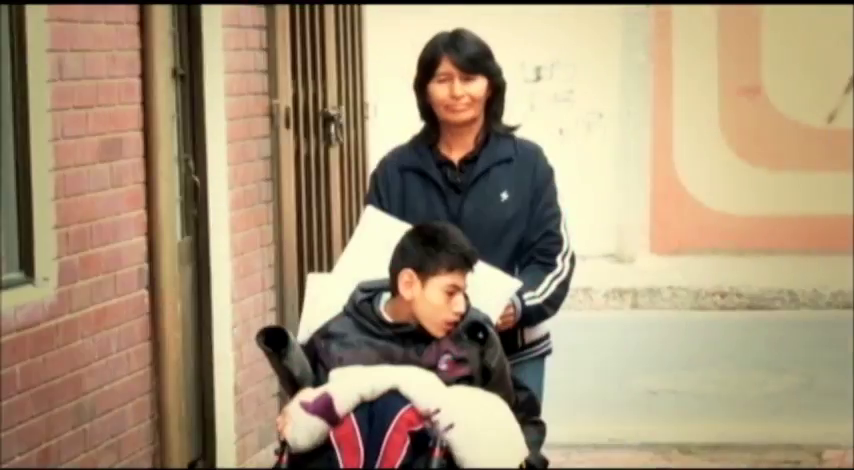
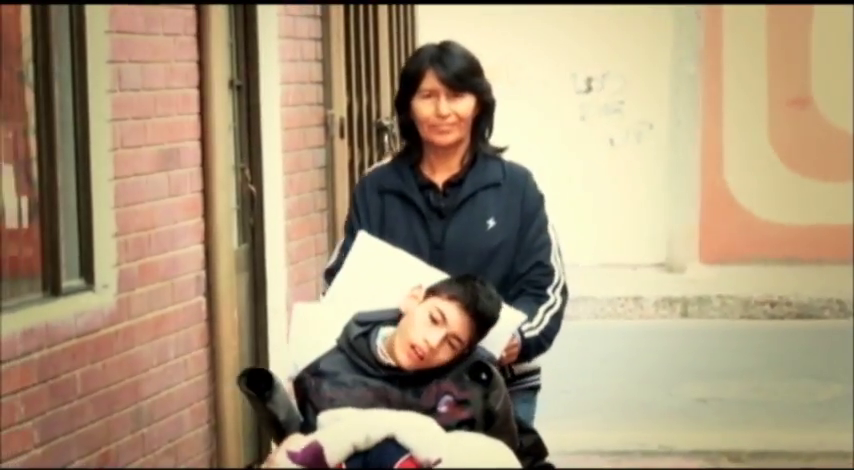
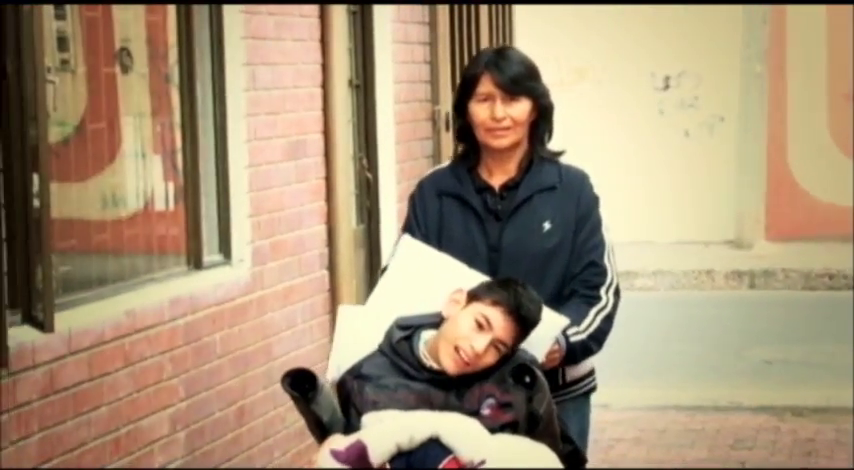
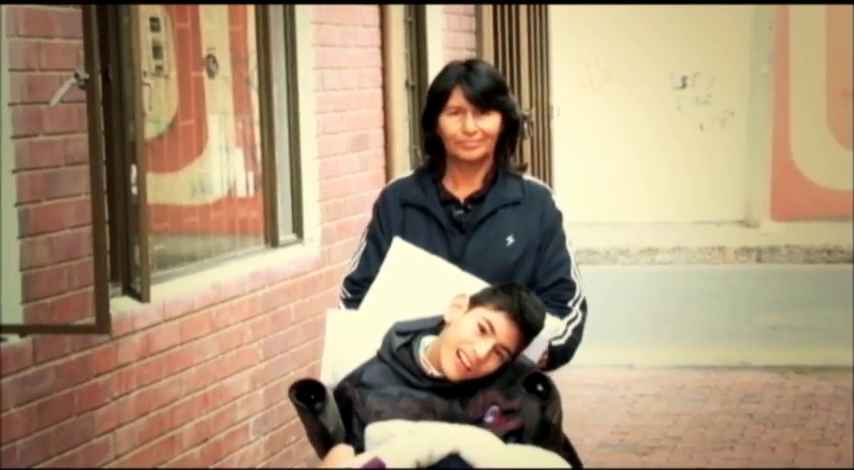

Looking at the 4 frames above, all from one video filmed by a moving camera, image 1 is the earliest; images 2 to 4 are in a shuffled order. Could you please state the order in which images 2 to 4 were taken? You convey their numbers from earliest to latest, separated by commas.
2, 3, 4
